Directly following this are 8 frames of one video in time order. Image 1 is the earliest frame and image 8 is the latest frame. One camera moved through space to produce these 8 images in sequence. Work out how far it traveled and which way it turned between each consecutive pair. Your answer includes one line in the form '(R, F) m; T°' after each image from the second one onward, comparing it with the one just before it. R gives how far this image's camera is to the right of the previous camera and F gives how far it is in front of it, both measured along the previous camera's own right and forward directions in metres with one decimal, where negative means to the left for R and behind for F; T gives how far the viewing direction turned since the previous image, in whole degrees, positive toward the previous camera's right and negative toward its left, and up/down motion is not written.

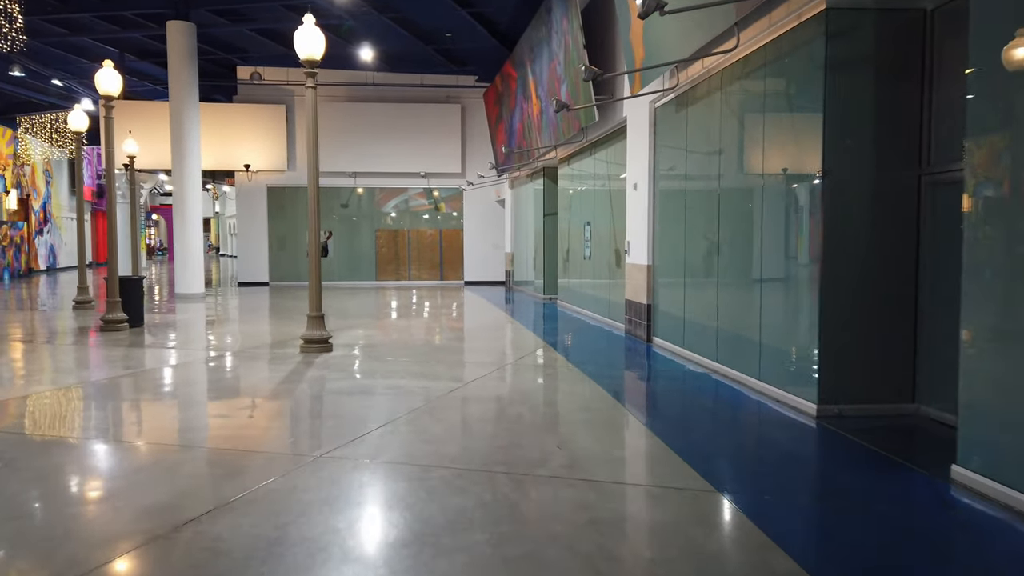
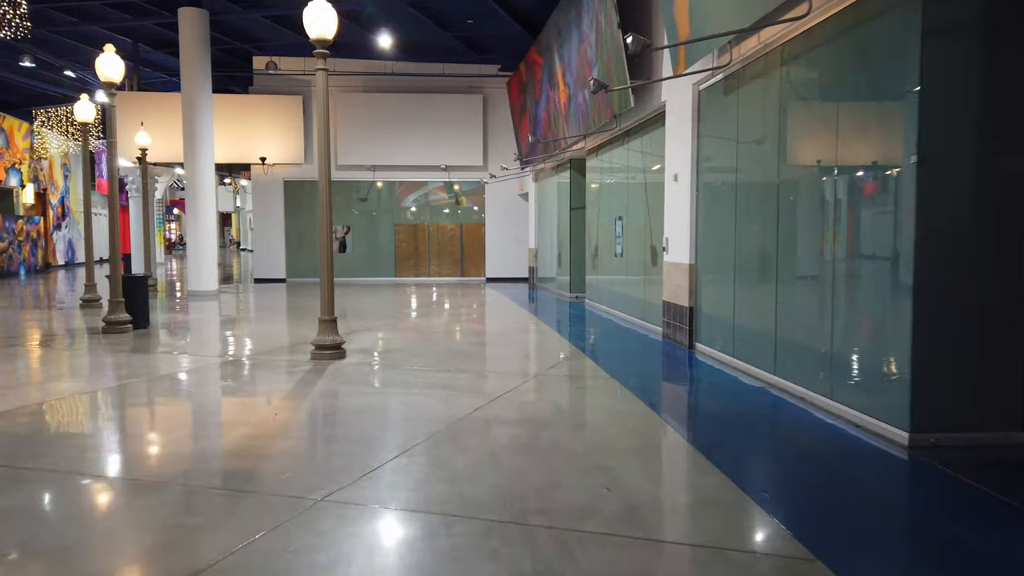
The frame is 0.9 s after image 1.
(-0.1, +0.7) m; -2°
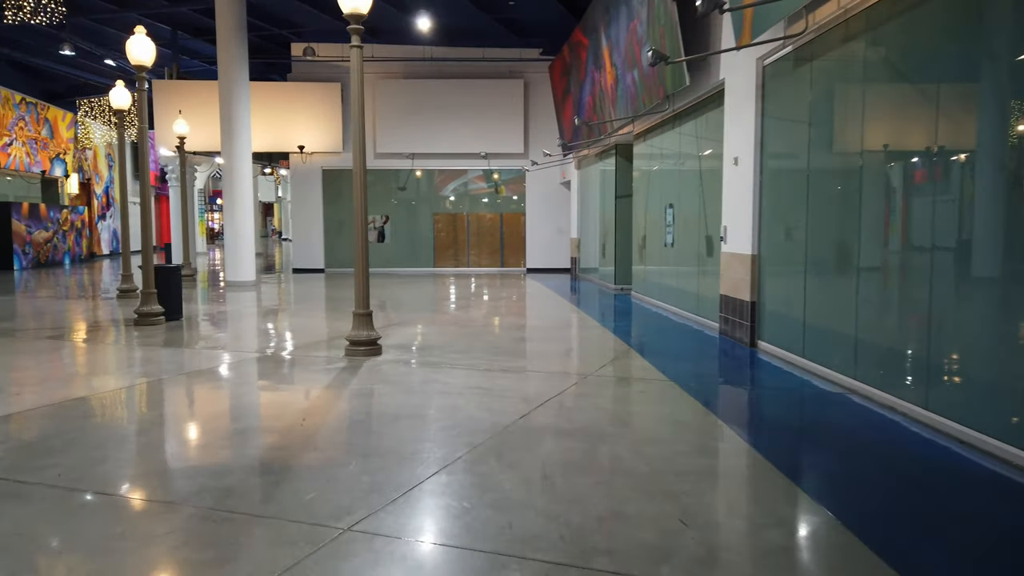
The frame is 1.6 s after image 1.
(-0.1, +0.5) m; -3°
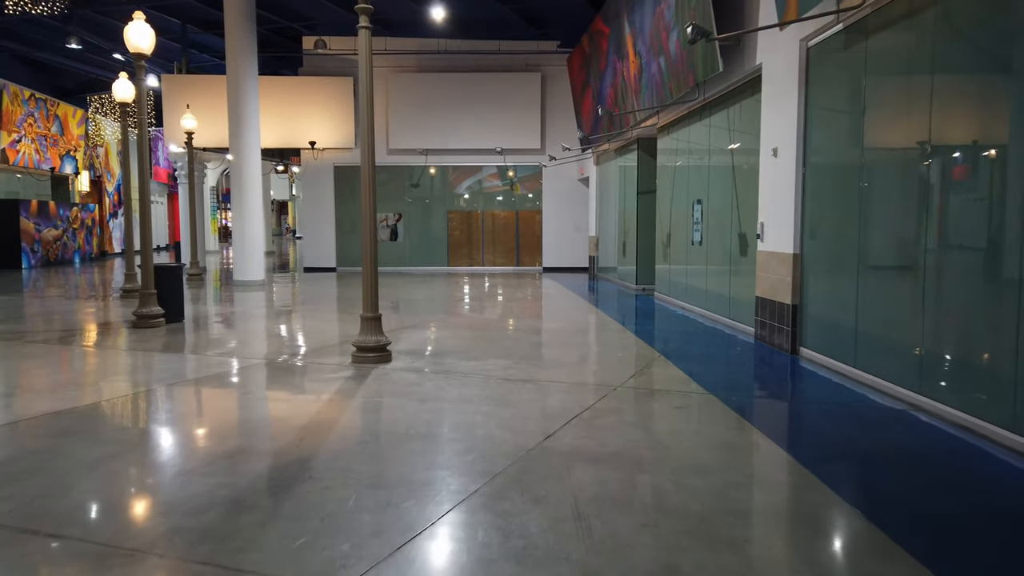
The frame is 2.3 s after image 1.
(-0.1, +0.6) m; -1°
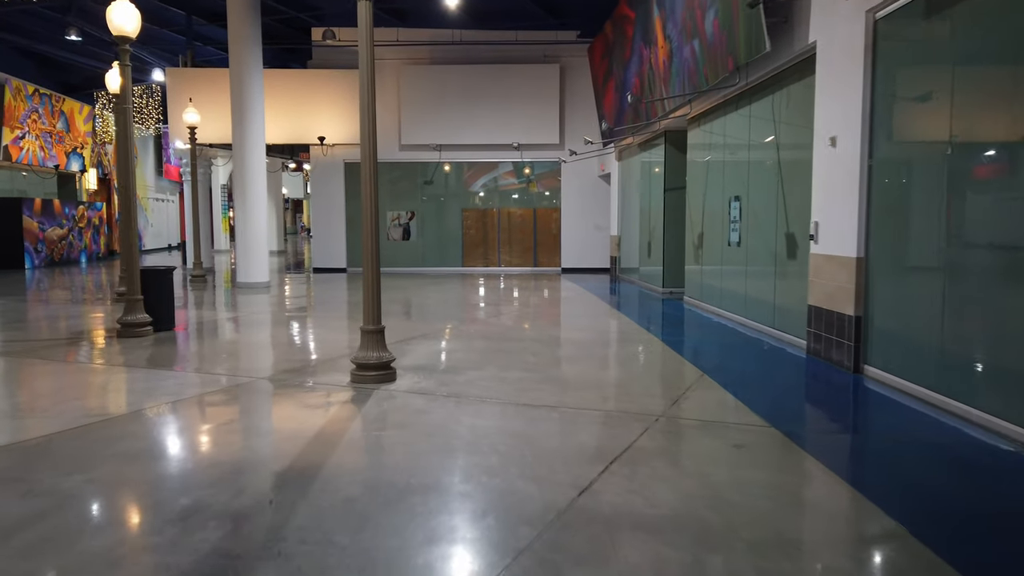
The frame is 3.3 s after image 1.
(0.0, +0.8) m; -1°
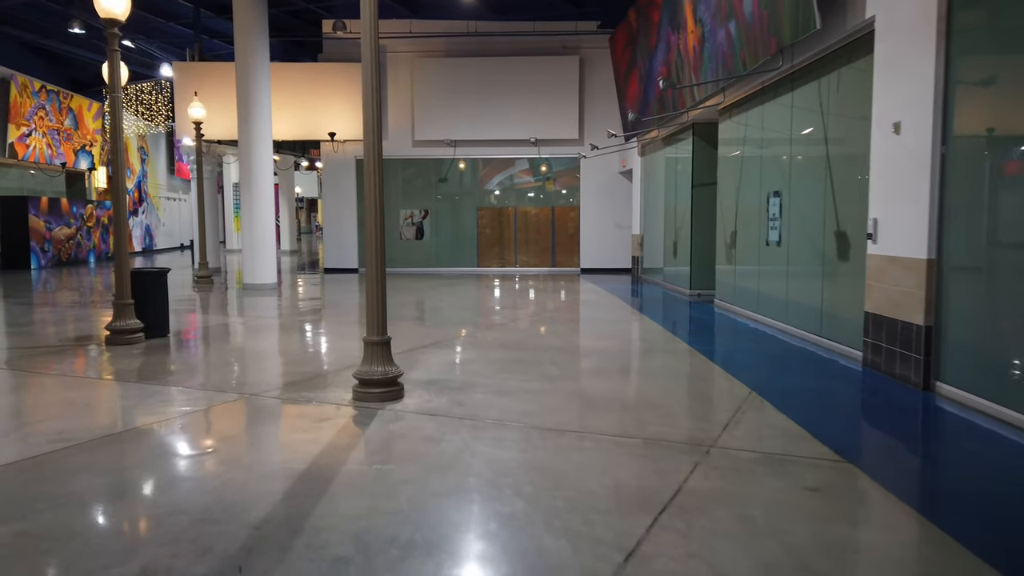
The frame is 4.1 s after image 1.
(-0.1, +0.7) m; -1°
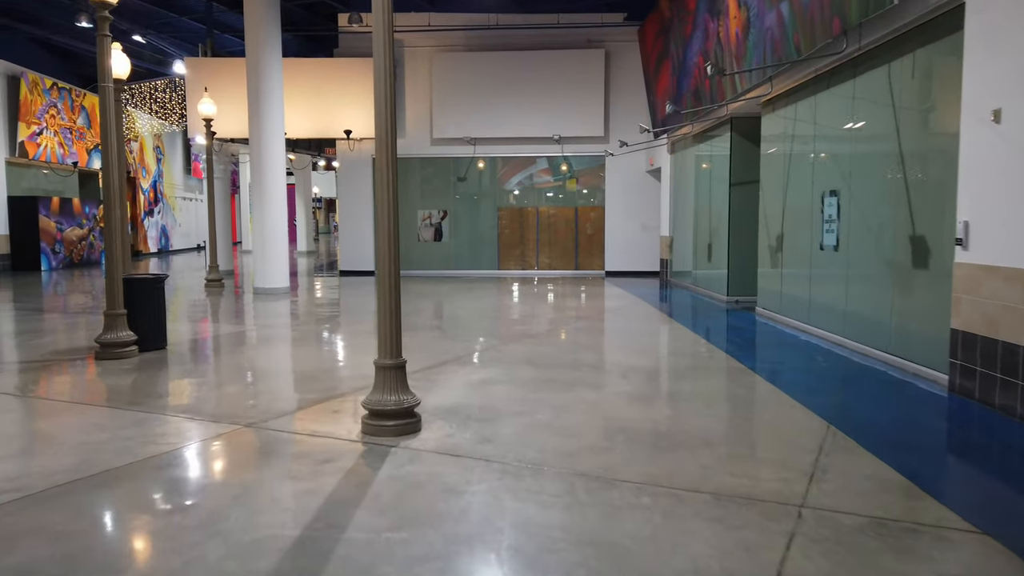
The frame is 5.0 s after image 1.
(-0.1, +0.7) m; -1°
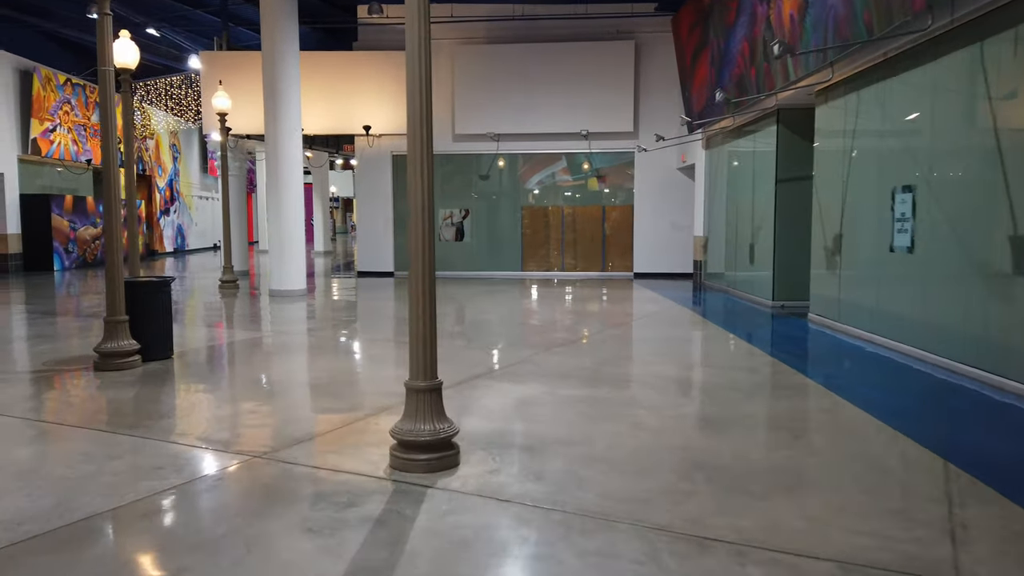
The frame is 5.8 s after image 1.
(-0.2, +0.7) m; -1°
